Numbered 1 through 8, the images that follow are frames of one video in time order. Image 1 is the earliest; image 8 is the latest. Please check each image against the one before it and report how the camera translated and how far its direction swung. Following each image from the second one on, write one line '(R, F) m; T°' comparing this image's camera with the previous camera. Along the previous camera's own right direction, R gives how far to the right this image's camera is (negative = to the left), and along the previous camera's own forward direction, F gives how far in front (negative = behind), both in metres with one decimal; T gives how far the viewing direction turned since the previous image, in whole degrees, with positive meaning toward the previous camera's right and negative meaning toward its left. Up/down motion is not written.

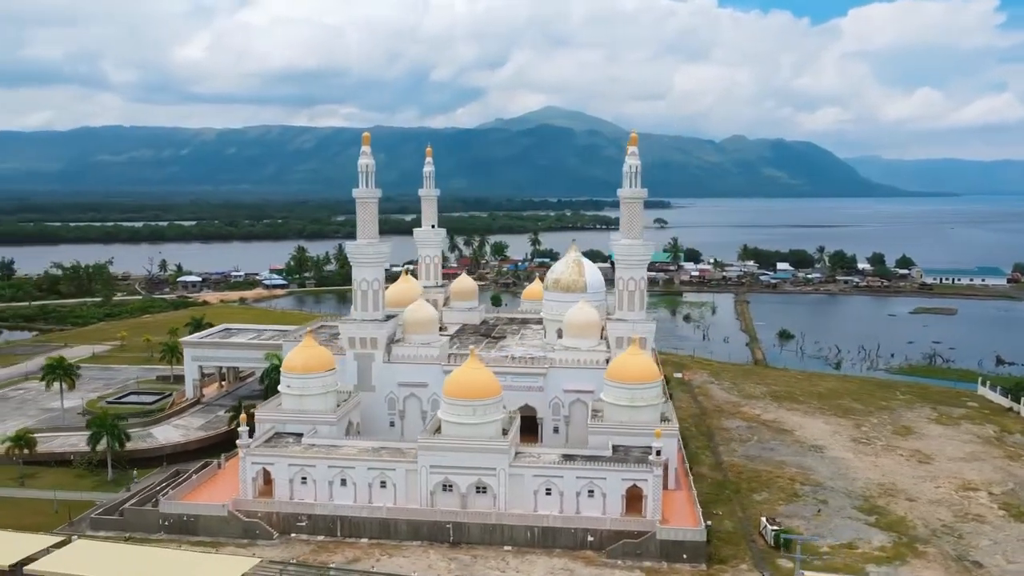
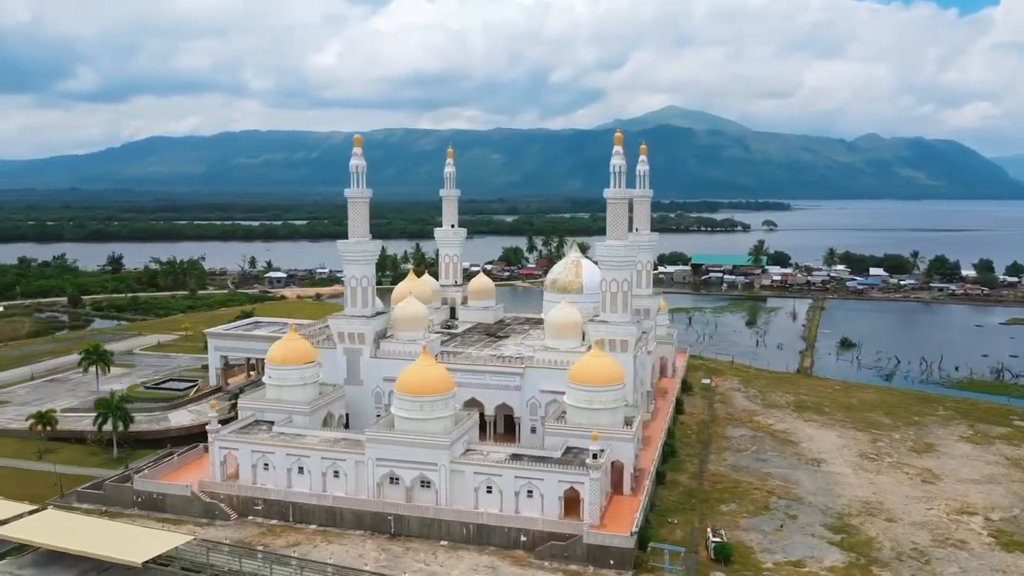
(+5.1, +0.2) m; -8°
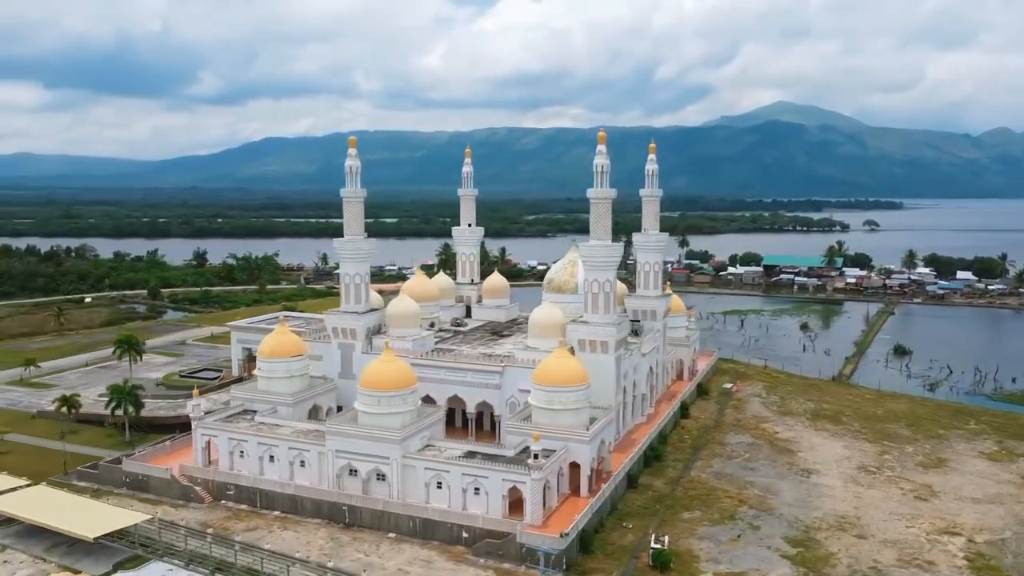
(+4.5, +0.1) m; -7°
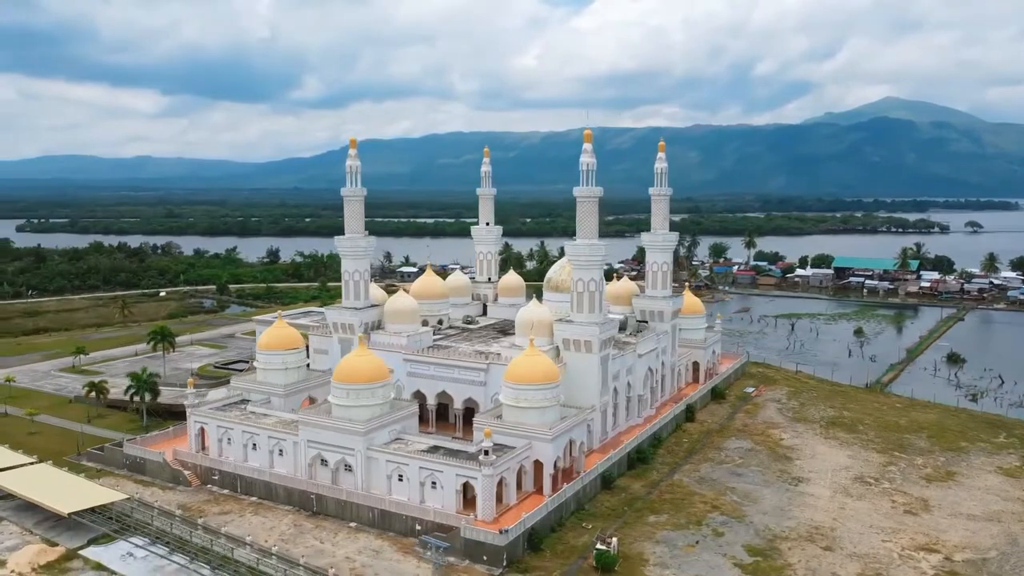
(+4.0, +0.1) m; -7°
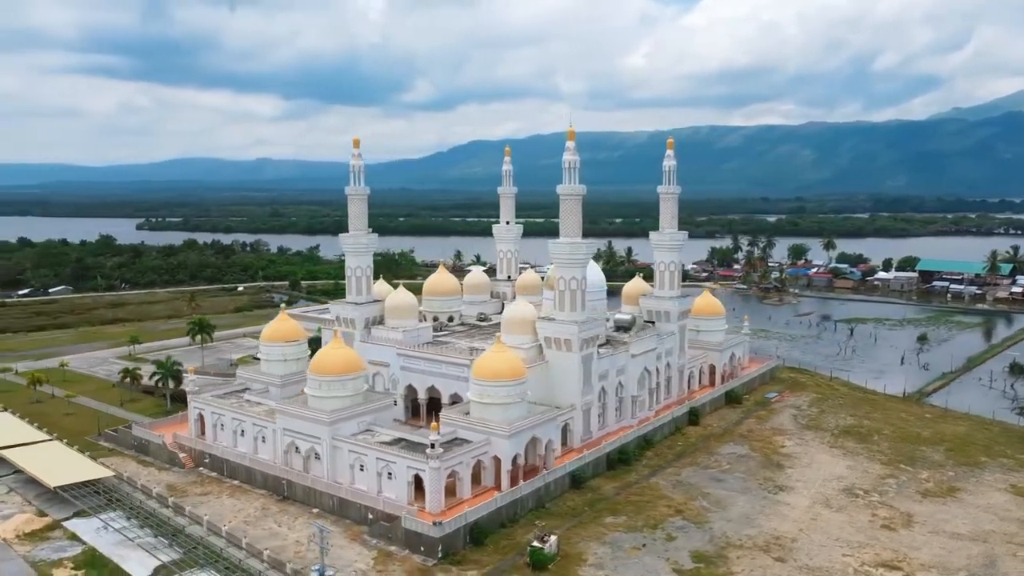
(+4.5, +0.1) m; -7°
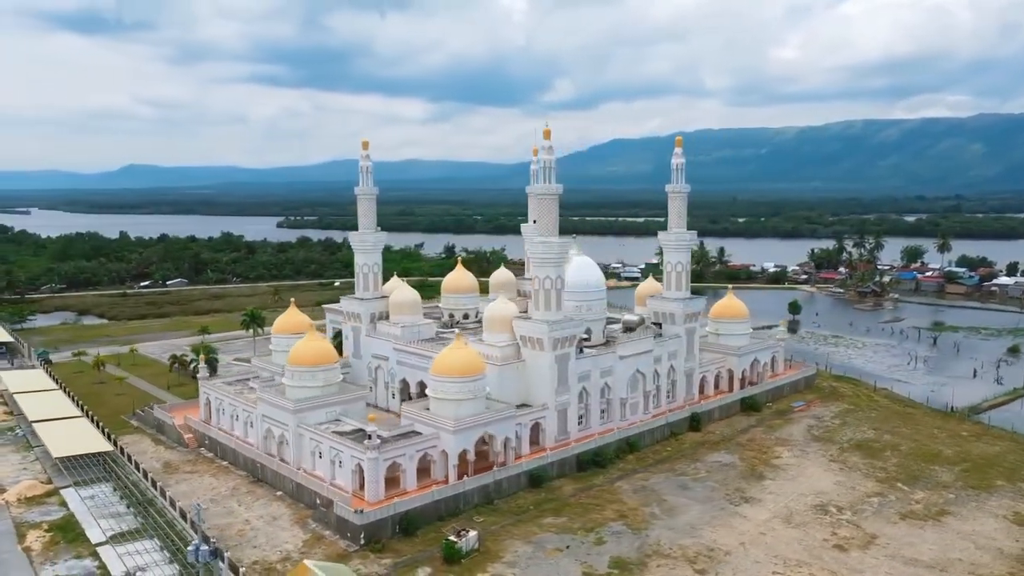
(+6.0, +0.3) m; -10°
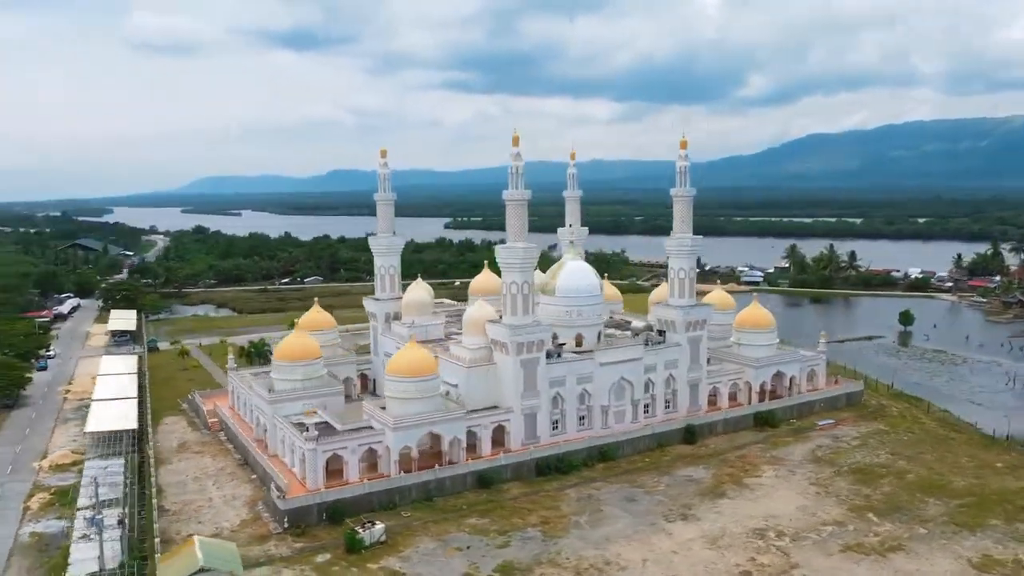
(+8.0, +0.4) m; -13°
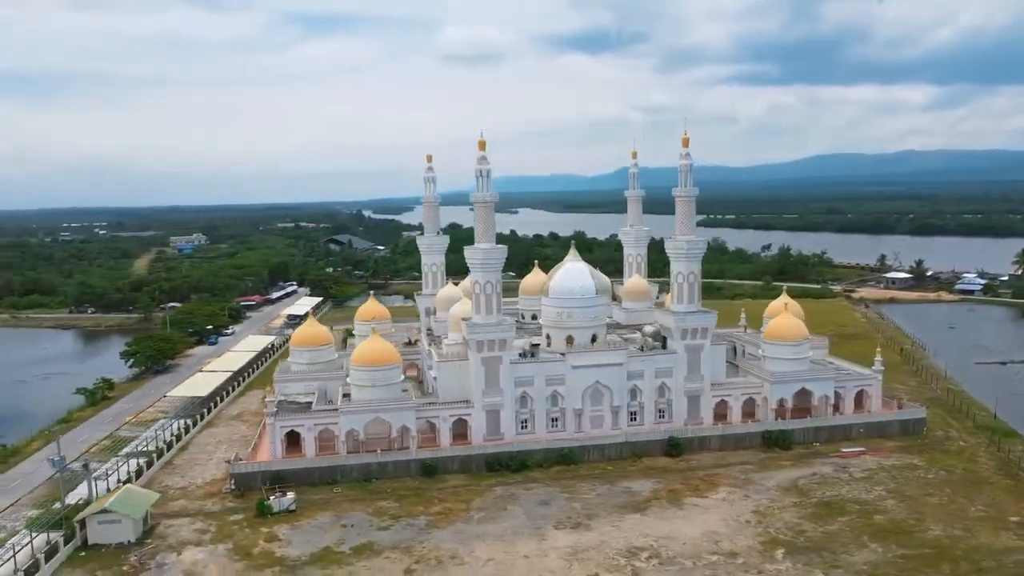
(+11.9, +1.4) m; -20°
